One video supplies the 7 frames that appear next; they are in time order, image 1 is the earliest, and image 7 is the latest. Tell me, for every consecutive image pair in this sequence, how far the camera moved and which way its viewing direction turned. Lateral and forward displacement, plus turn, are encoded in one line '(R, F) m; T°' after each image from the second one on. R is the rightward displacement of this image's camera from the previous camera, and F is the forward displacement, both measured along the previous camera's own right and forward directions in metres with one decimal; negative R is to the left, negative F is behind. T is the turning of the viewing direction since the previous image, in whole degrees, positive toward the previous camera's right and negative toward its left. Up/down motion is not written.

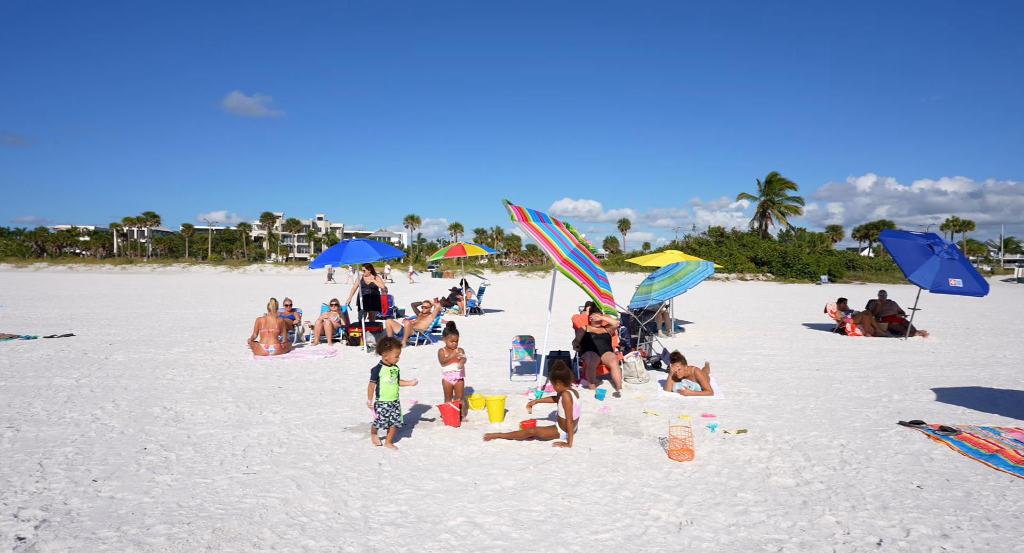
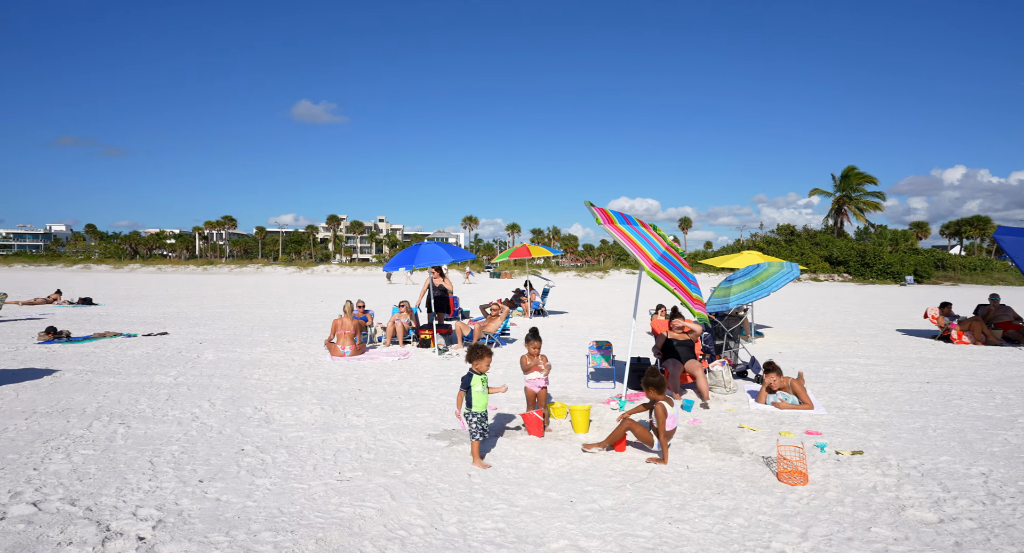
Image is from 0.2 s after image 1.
(-0.3, +0.1) m; -6°
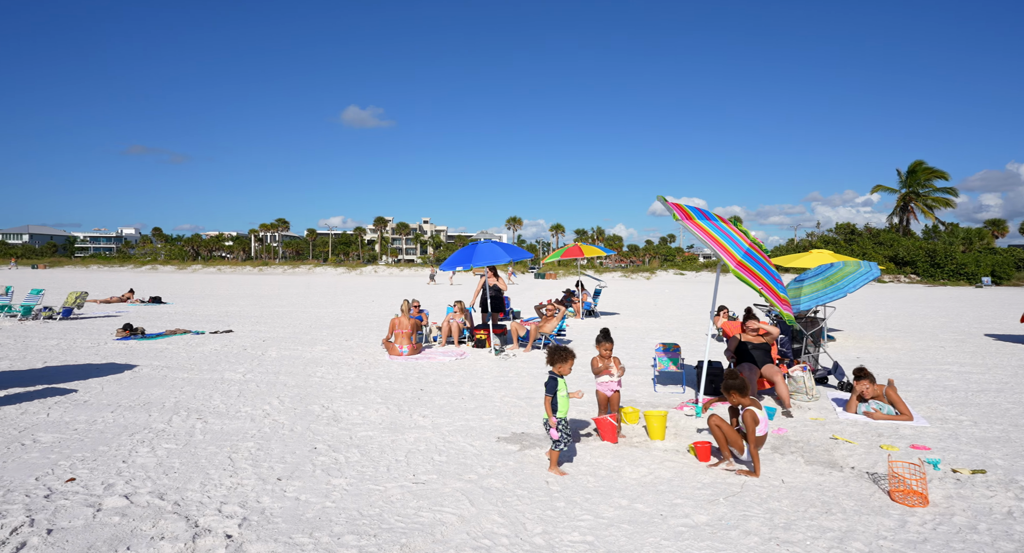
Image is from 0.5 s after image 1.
(-0.3, +0.1) m; -5°
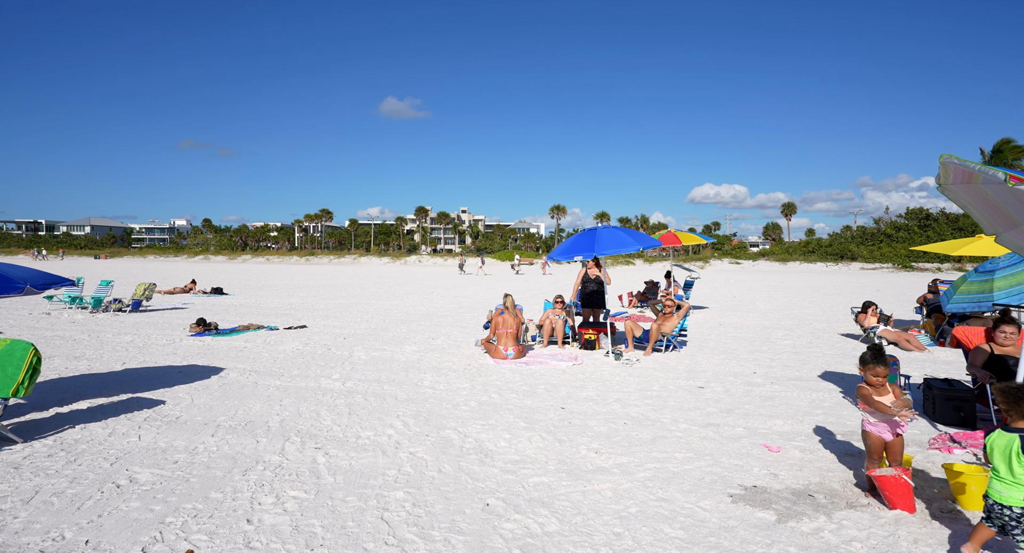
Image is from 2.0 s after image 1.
(-1.4, +1.3) m; -4°
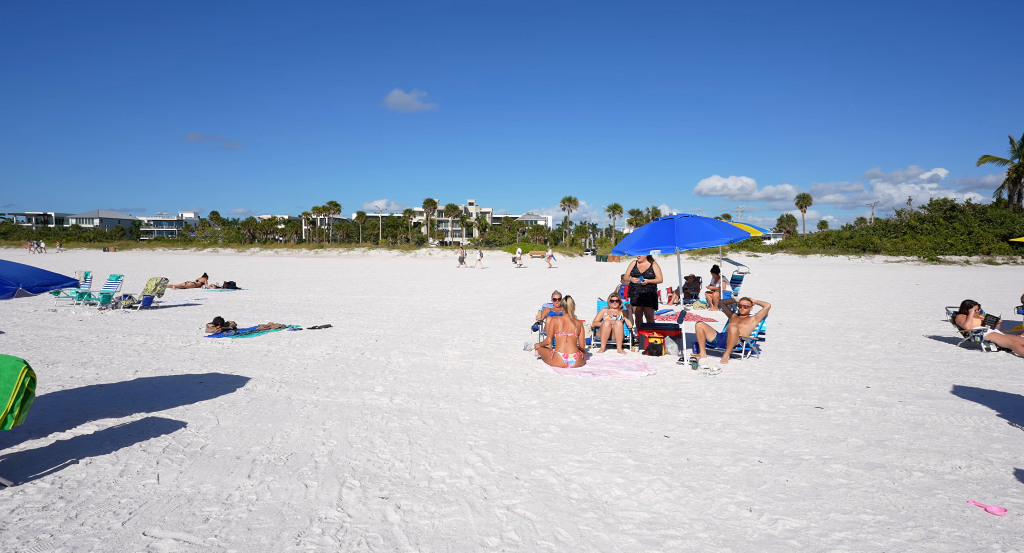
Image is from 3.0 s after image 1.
(-0.8, +1.1) m; -1°
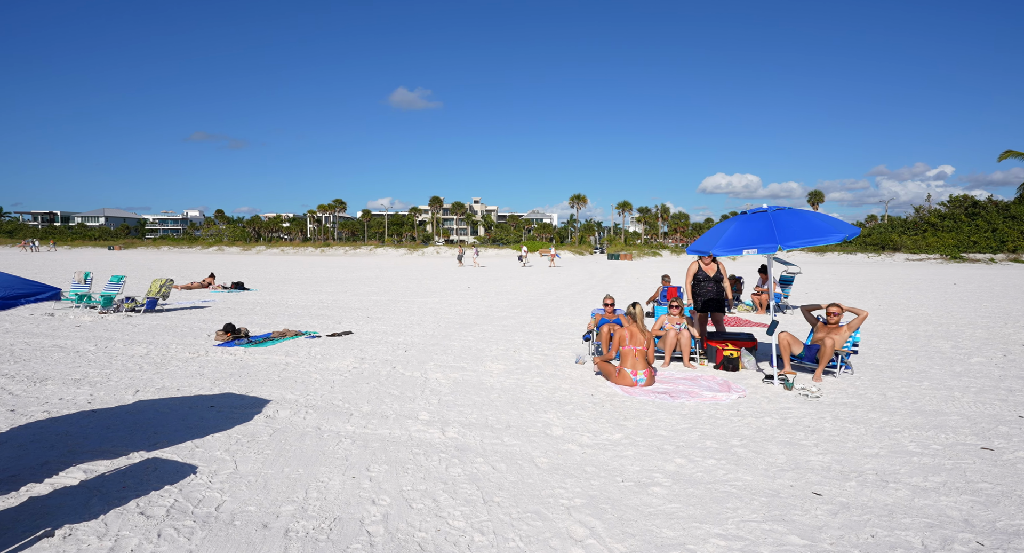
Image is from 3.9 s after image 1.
(-0.7, +1.2) m; 0°
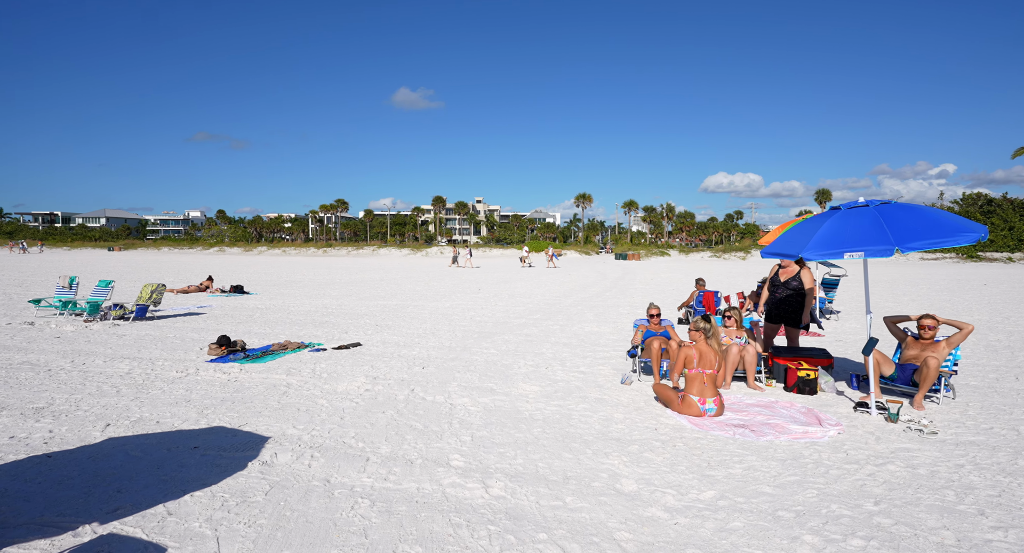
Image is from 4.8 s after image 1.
(-0.4, +1.2) m; 0°
